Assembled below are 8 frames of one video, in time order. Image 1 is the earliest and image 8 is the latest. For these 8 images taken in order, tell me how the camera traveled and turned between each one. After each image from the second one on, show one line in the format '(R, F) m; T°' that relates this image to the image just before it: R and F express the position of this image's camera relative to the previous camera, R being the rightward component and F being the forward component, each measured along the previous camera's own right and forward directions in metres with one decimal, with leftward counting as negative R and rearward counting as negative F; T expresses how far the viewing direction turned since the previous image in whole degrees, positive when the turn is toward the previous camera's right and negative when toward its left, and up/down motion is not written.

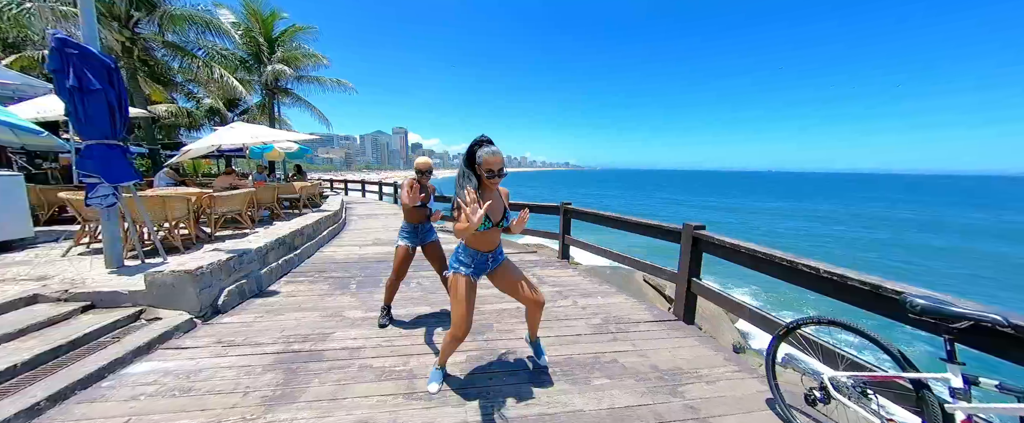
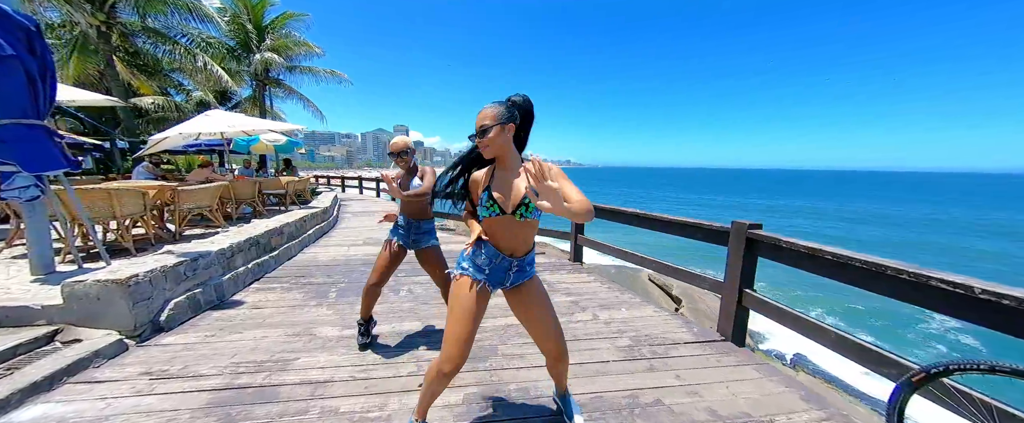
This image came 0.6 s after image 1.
(-0.1, +0.6) m; 0°
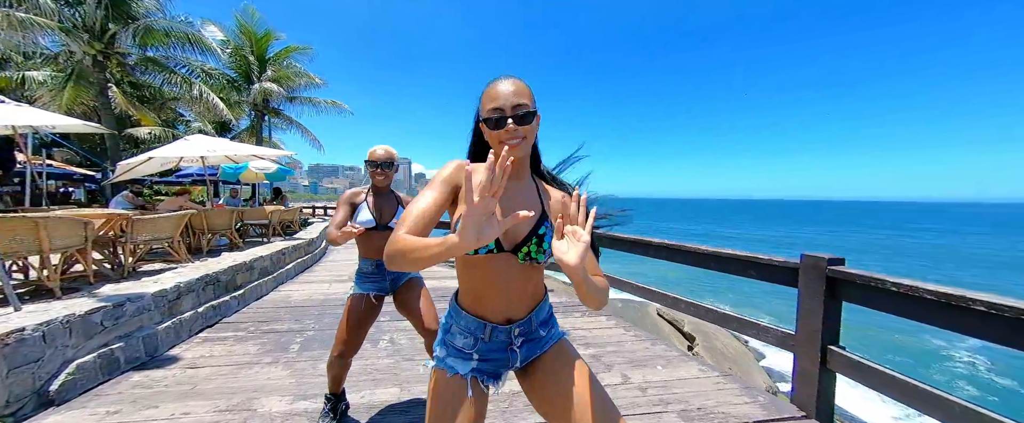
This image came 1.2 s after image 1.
(0.0, +0.6) m; 0°
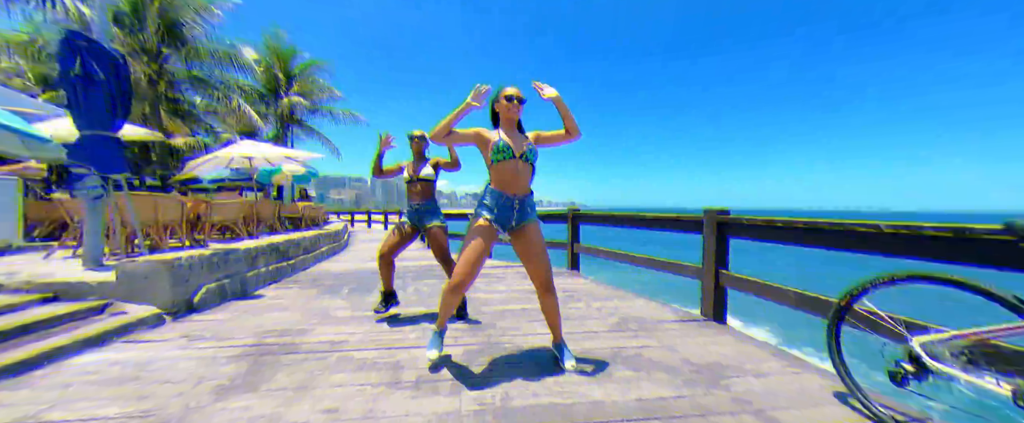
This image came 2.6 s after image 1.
(+0.1, -1.0) m; -1°
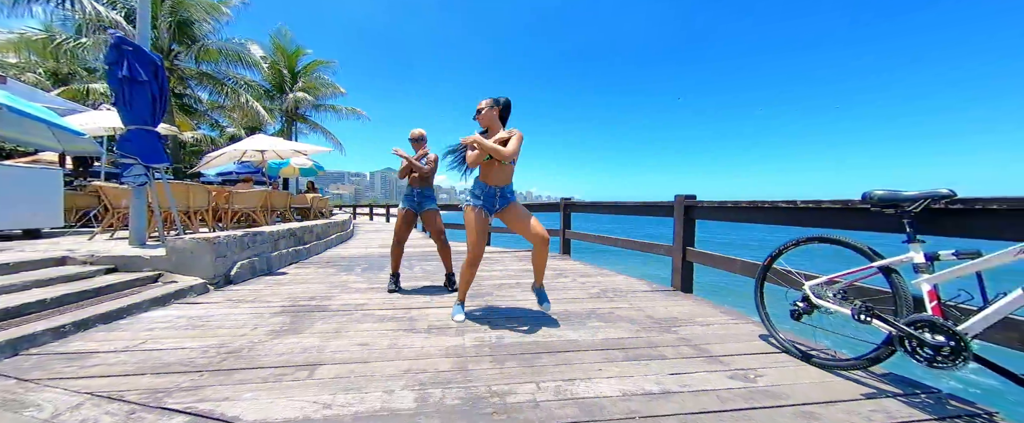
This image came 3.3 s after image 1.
(0.0, -0.4) m; 0°
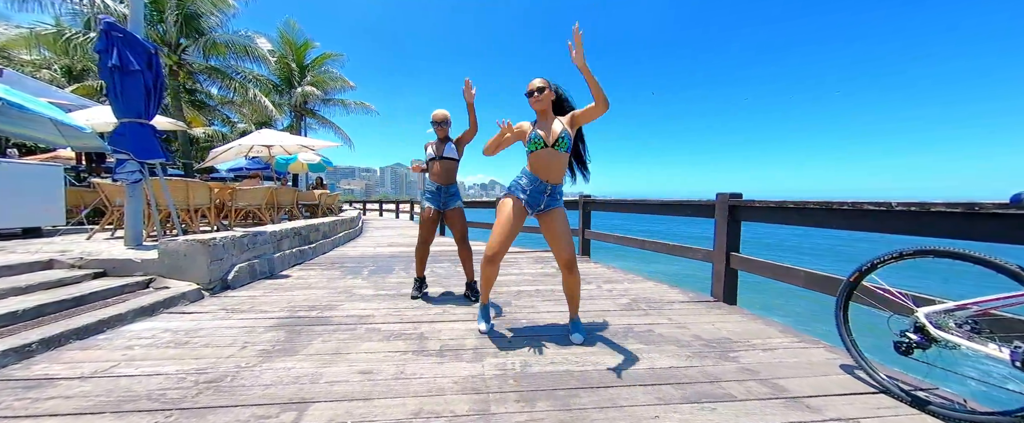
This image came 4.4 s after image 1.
(-0.1, +0.3) m; -2°
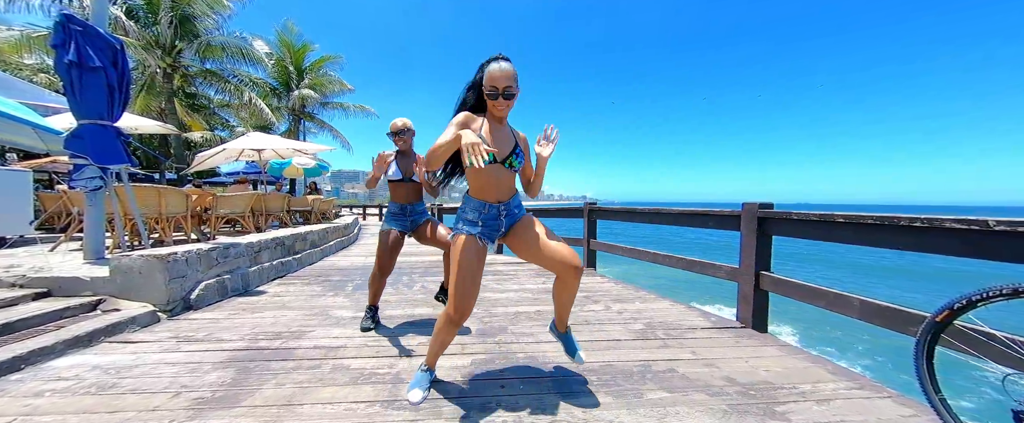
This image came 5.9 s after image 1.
(+0.1, +0.4) m; -1°
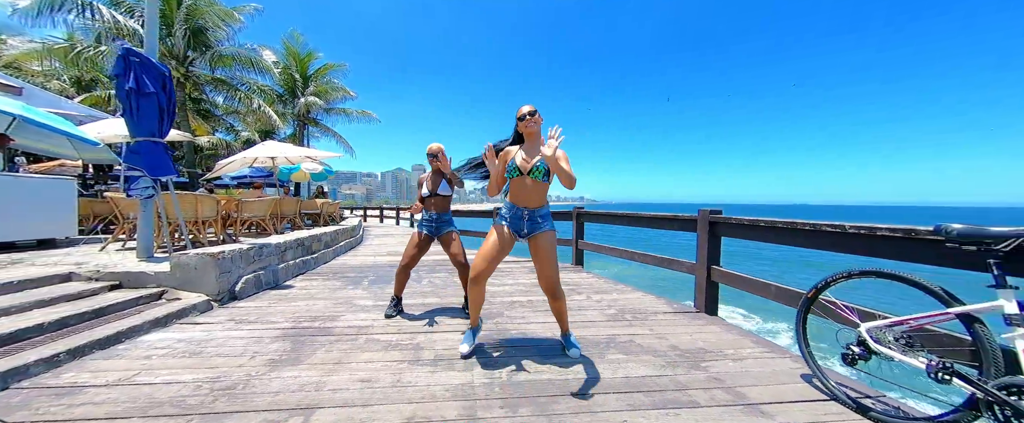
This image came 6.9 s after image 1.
(0.0, -0.5) m; 0°
